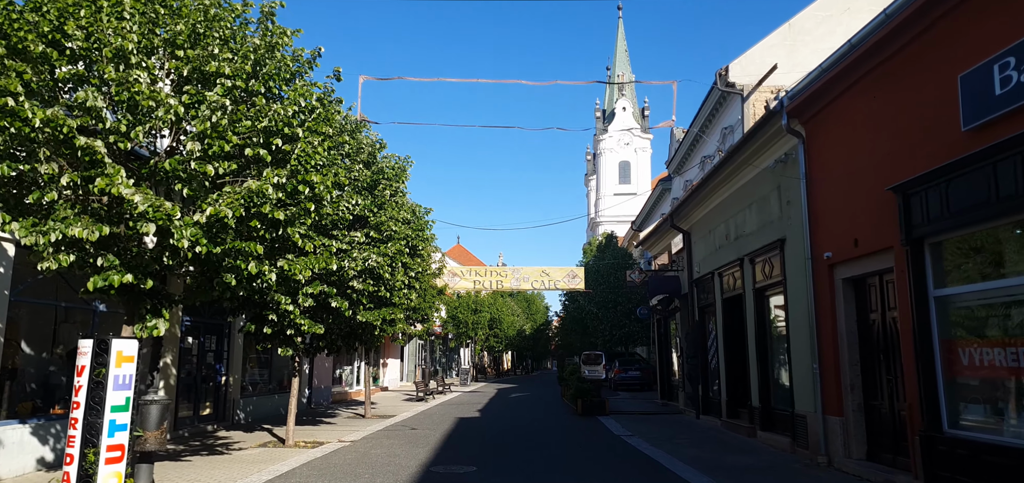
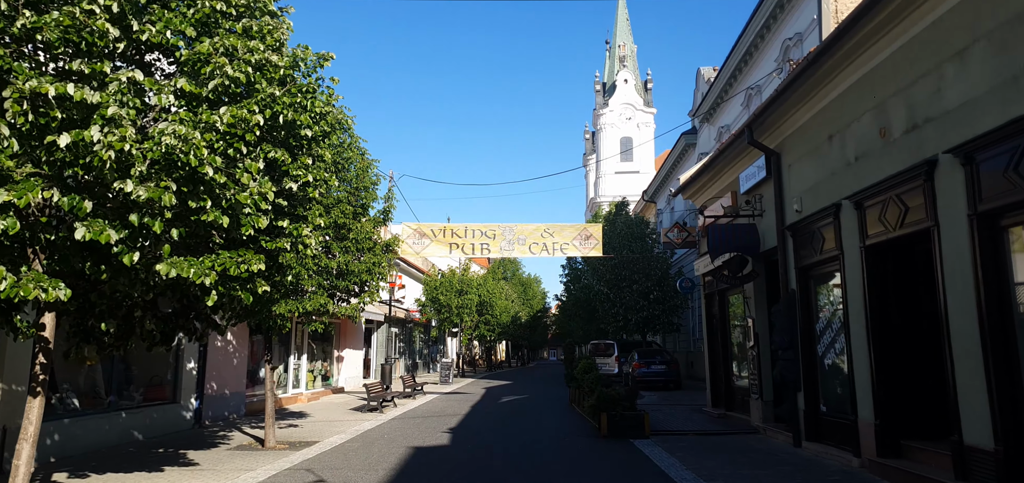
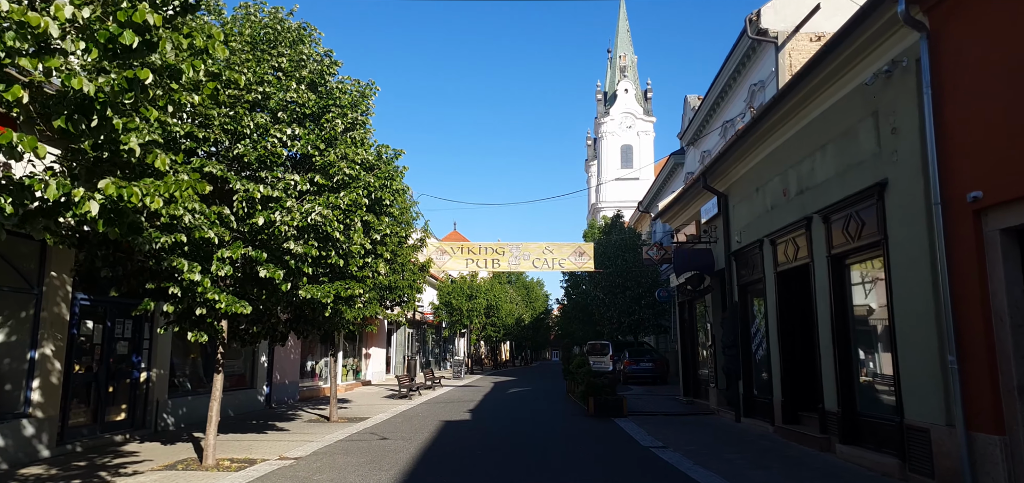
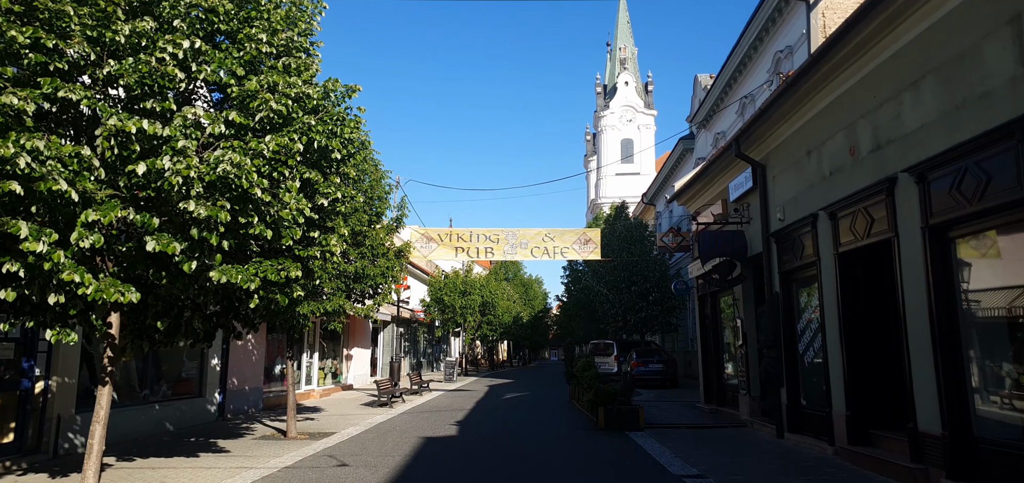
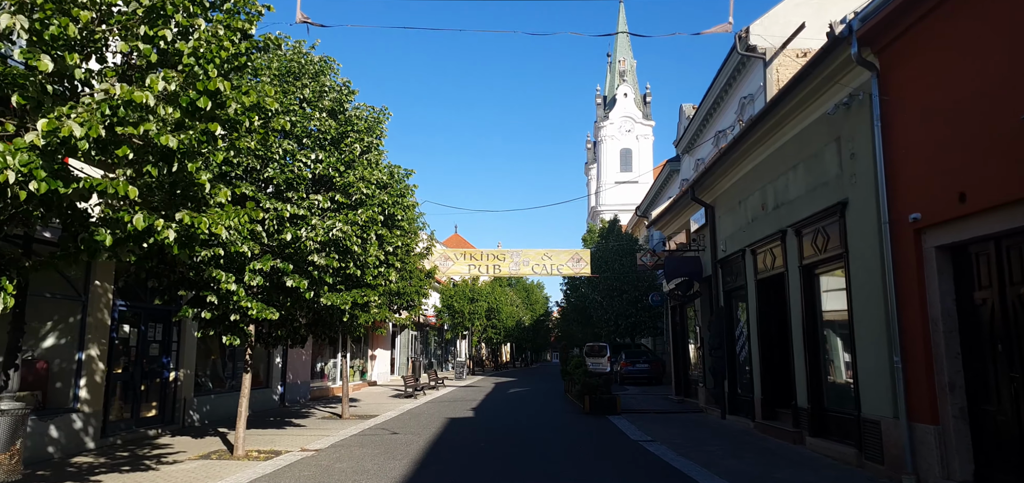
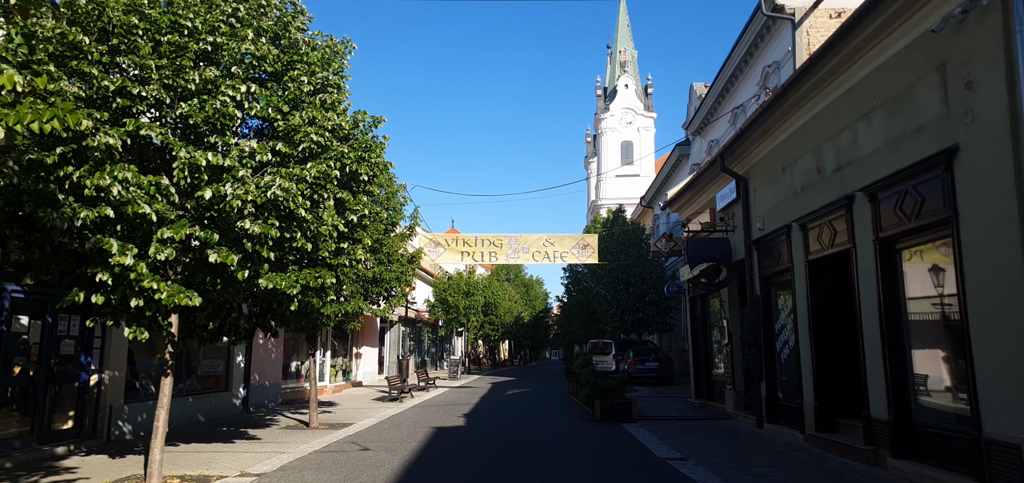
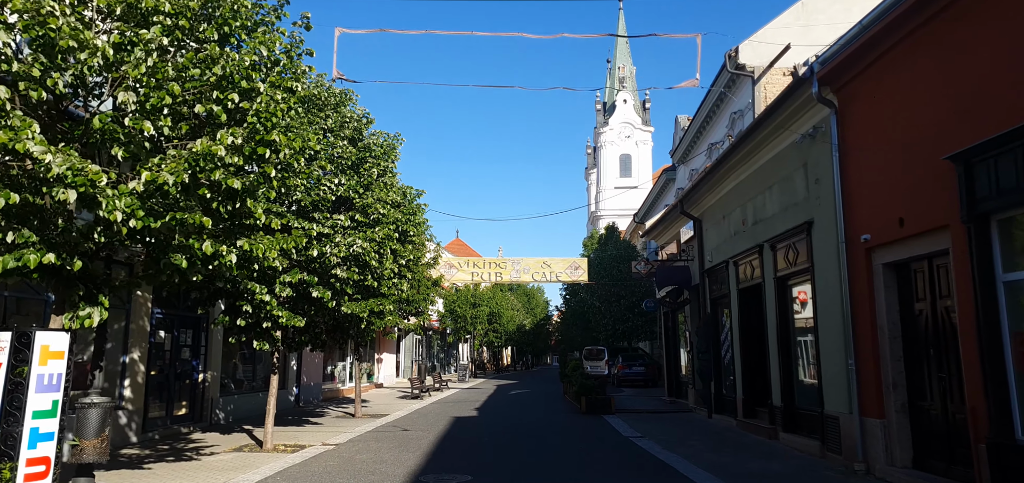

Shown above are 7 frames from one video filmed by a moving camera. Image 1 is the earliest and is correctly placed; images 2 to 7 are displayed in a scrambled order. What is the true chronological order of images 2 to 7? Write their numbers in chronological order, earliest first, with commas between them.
7, 5, 3, 6, 4, 2
